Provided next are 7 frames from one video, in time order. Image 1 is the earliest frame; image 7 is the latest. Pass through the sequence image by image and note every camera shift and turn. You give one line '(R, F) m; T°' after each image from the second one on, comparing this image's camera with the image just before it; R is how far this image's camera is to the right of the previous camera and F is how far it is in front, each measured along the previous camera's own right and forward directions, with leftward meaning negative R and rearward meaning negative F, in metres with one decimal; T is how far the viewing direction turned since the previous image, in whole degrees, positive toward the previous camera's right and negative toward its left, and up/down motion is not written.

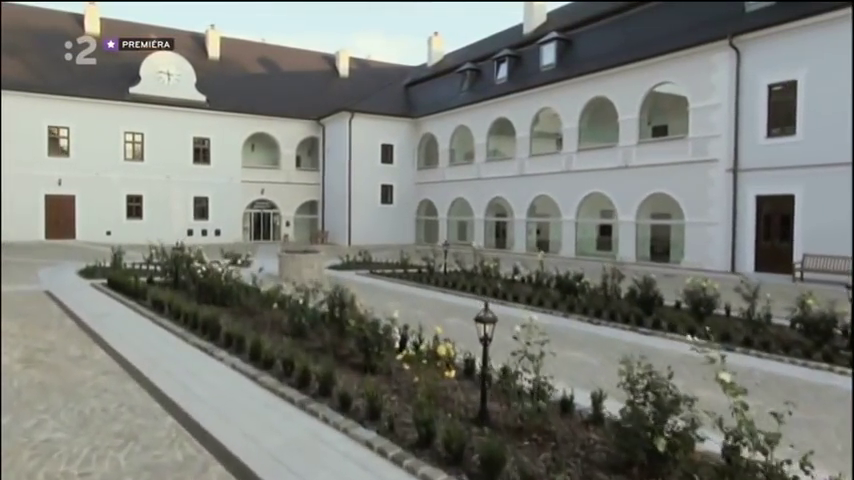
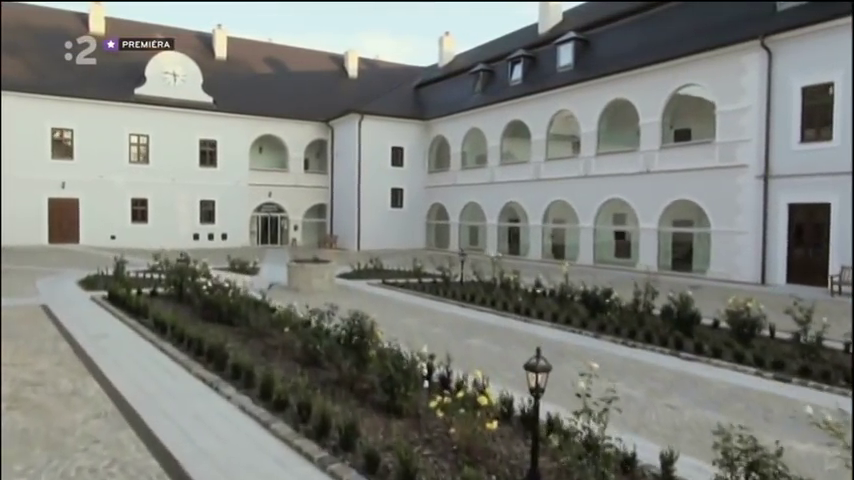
(-0.2, +0.6) m; -1°
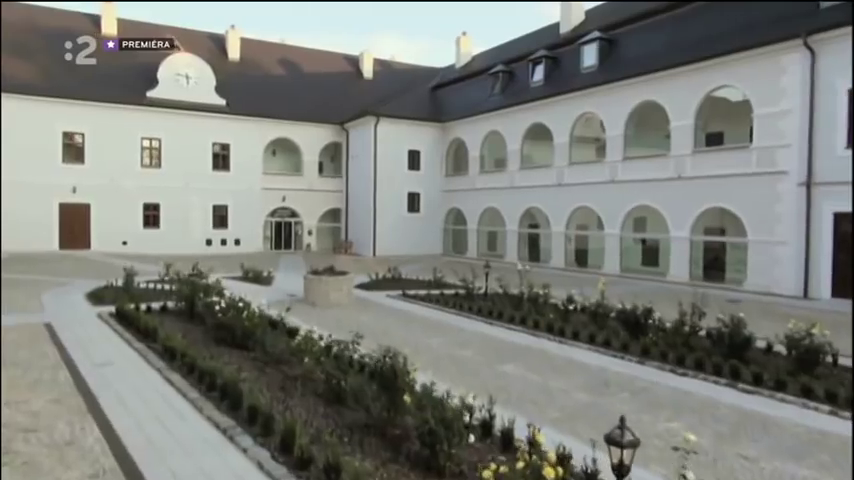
(-0.2, +0.7) m; -1°
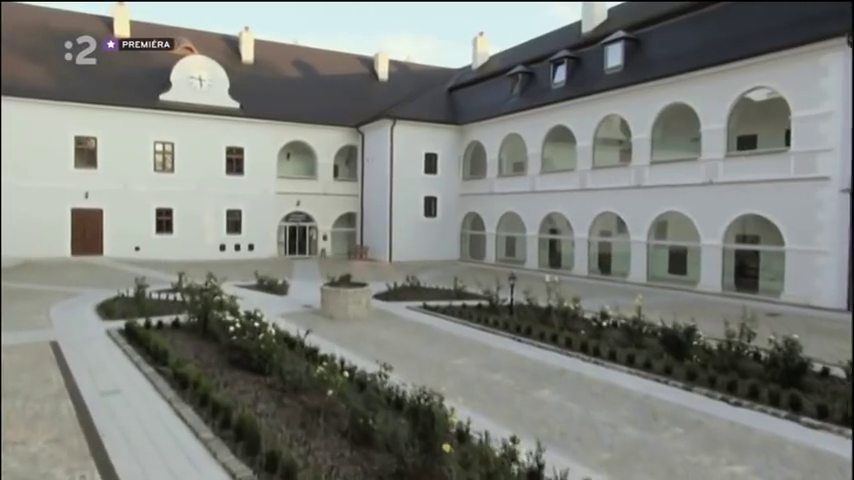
(-0.2, +0.6) m; -1°
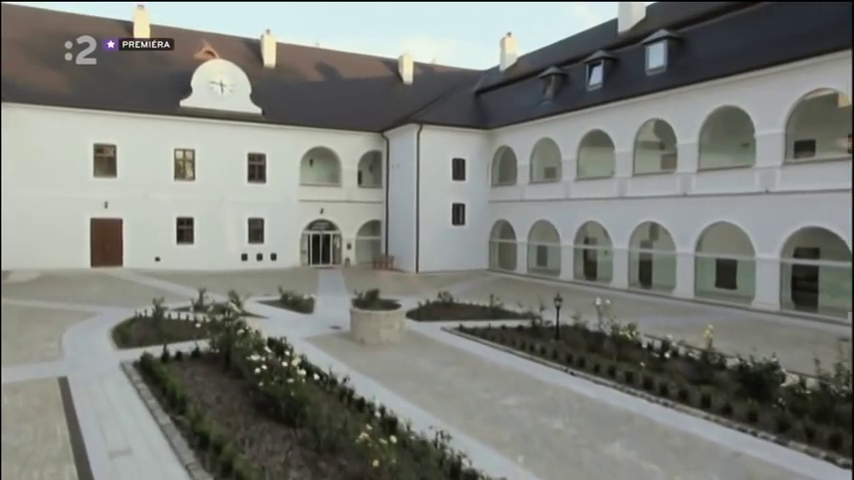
(-0.3, +0.9) m; -2°
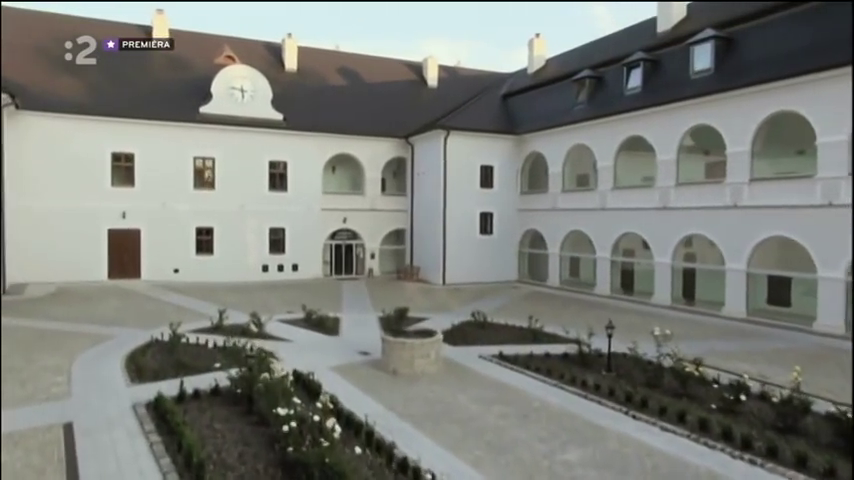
(-0.3, +0.9) m; -2°
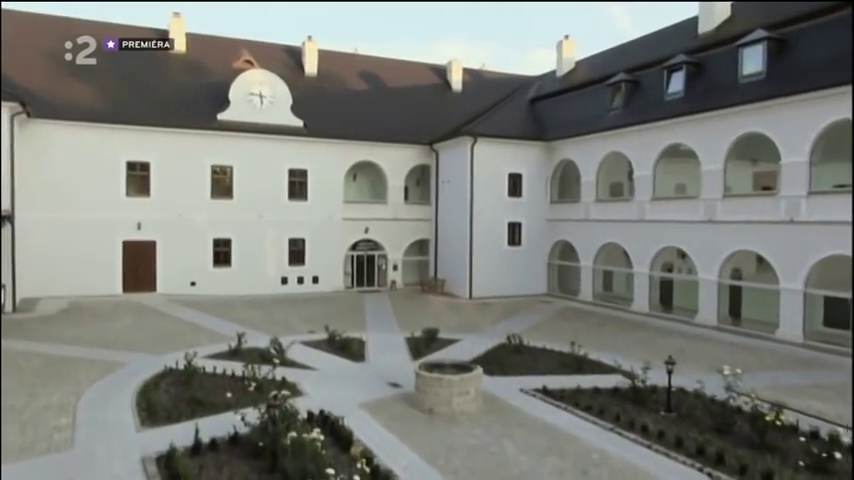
(-0.3, +1.0) m; -1°
